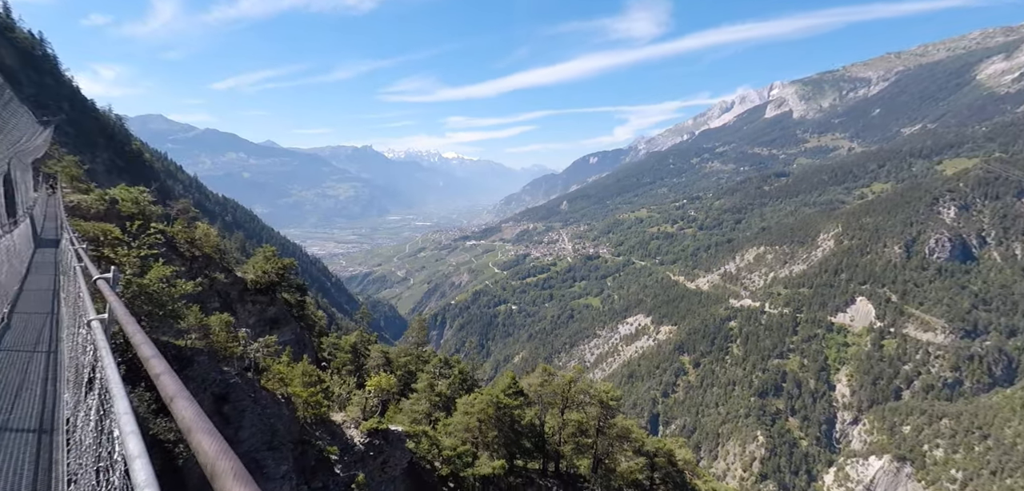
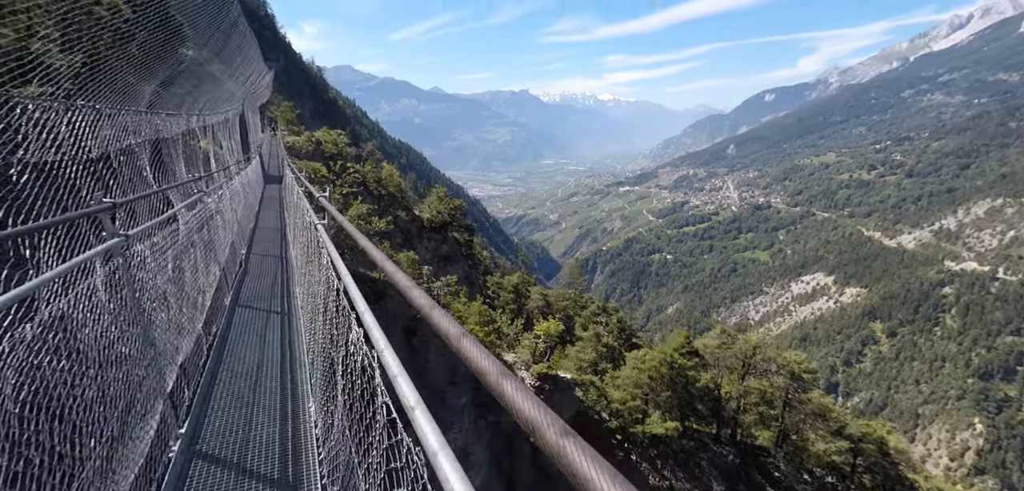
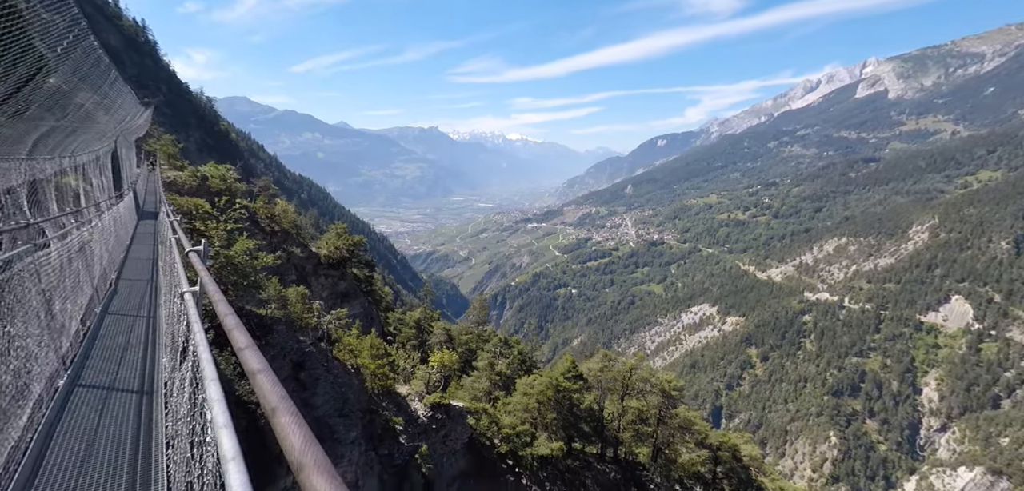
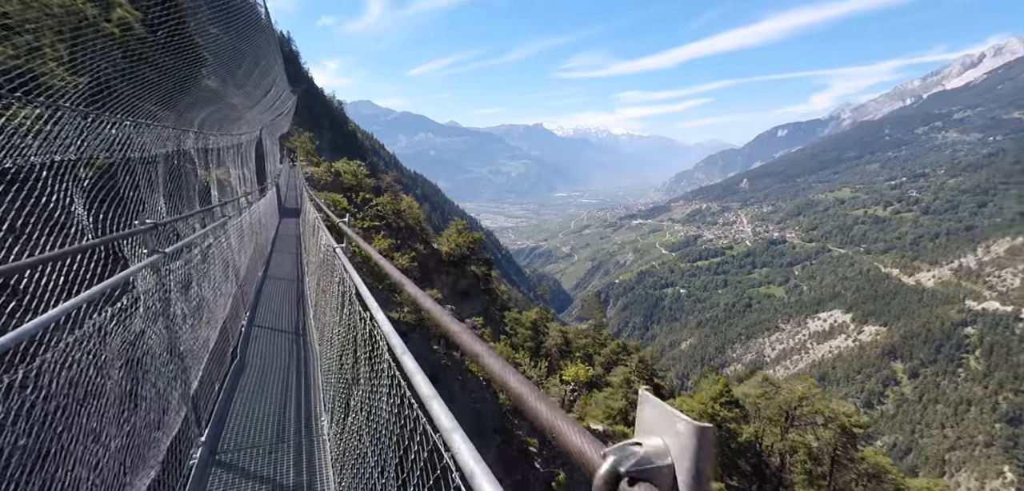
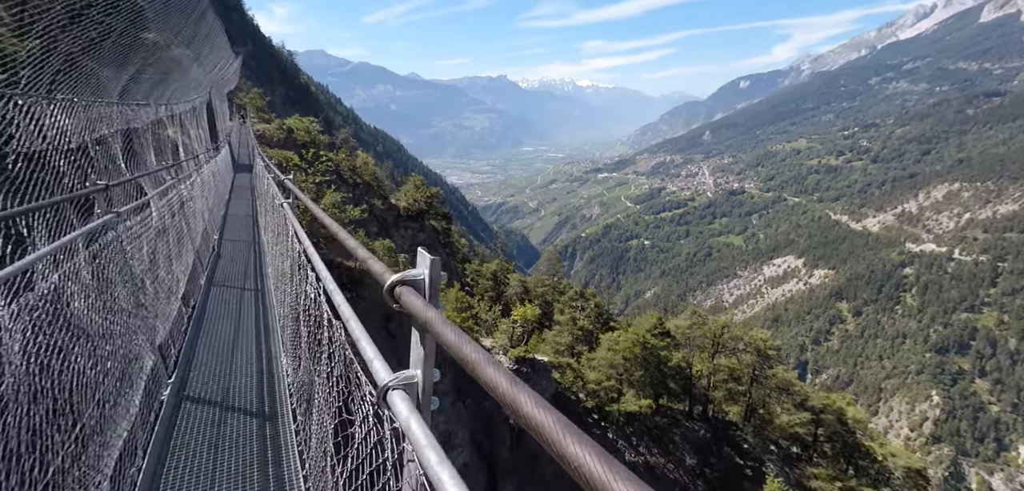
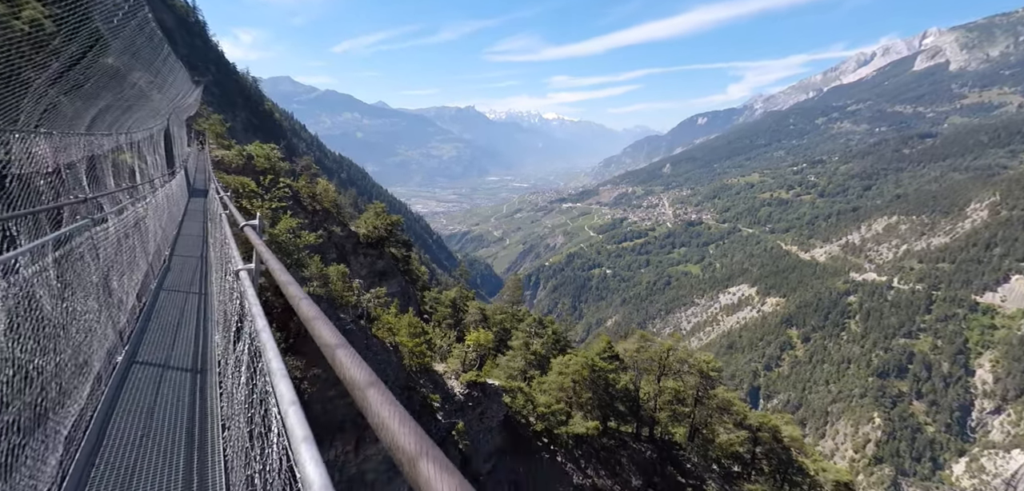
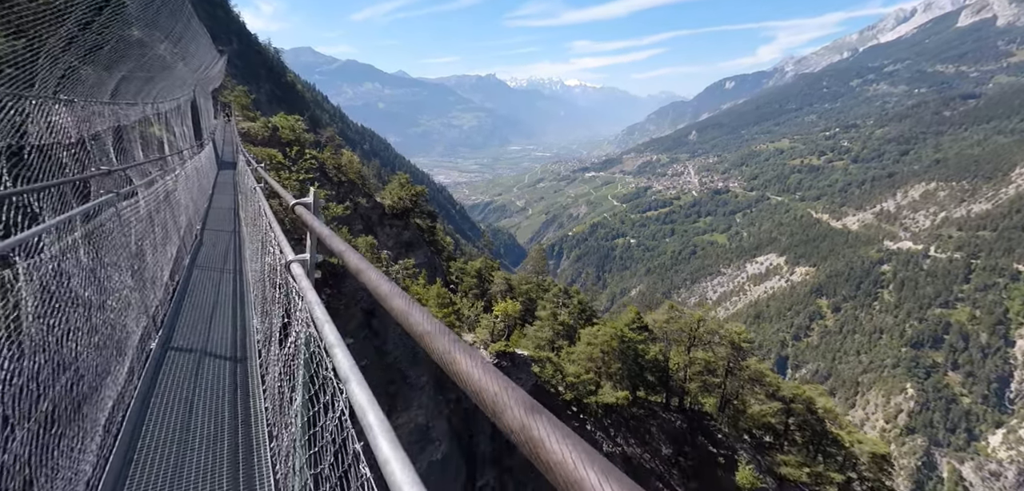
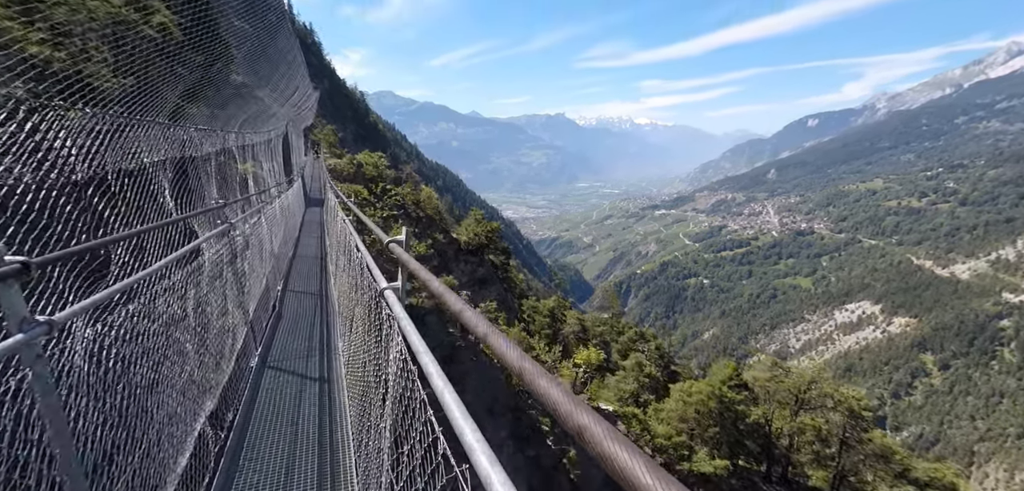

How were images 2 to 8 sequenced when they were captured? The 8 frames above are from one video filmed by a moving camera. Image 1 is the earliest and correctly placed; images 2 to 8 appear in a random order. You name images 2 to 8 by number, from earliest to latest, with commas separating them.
3, 6, 7, 5, 2, 8, 4
